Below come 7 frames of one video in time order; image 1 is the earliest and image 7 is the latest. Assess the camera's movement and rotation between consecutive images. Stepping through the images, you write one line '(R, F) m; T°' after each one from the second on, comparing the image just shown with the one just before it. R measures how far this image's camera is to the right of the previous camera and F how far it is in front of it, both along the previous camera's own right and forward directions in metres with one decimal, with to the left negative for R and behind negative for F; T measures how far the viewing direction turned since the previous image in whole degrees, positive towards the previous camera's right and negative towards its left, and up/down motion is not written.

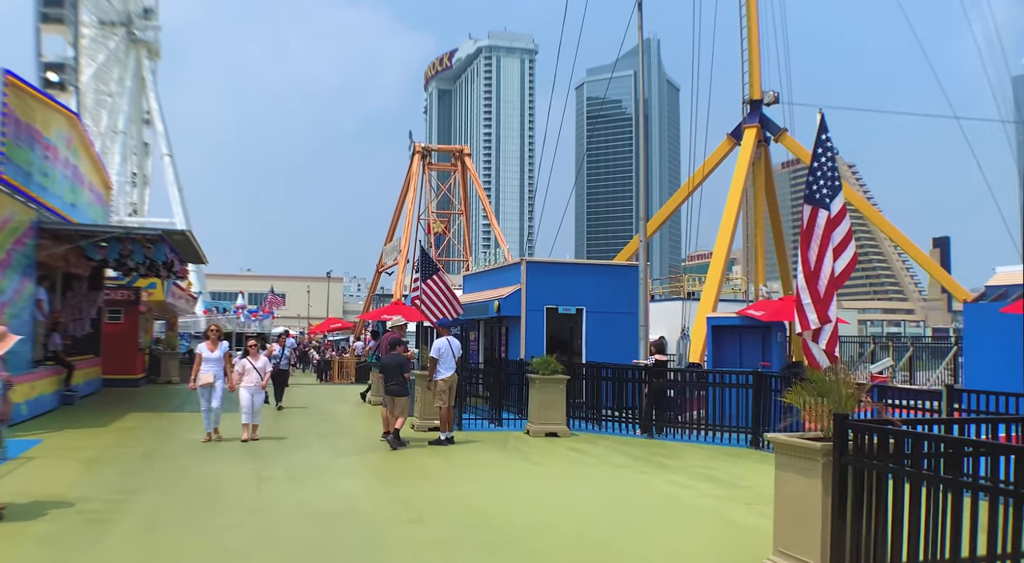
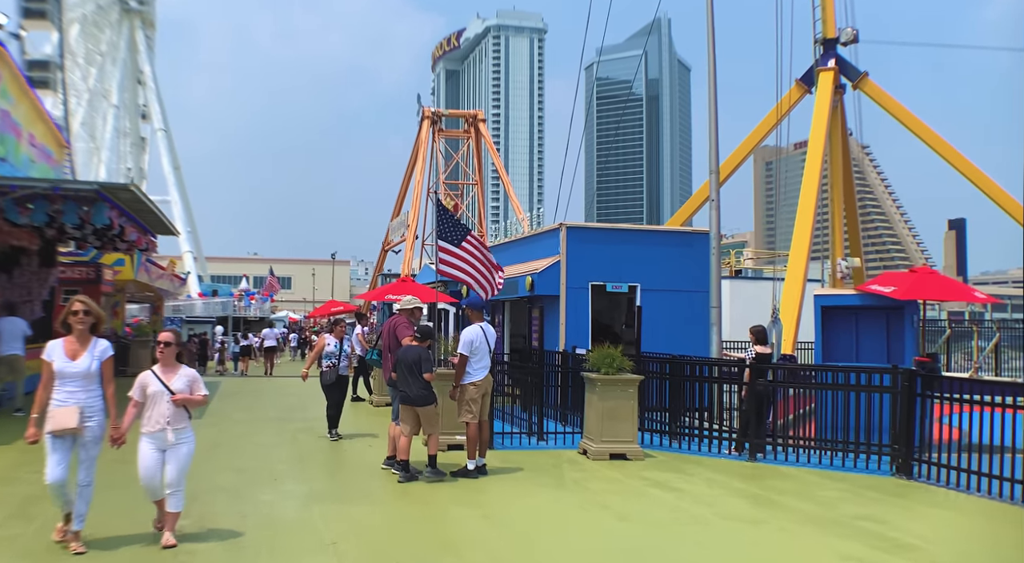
(-0.5, +3.3) m; -1°
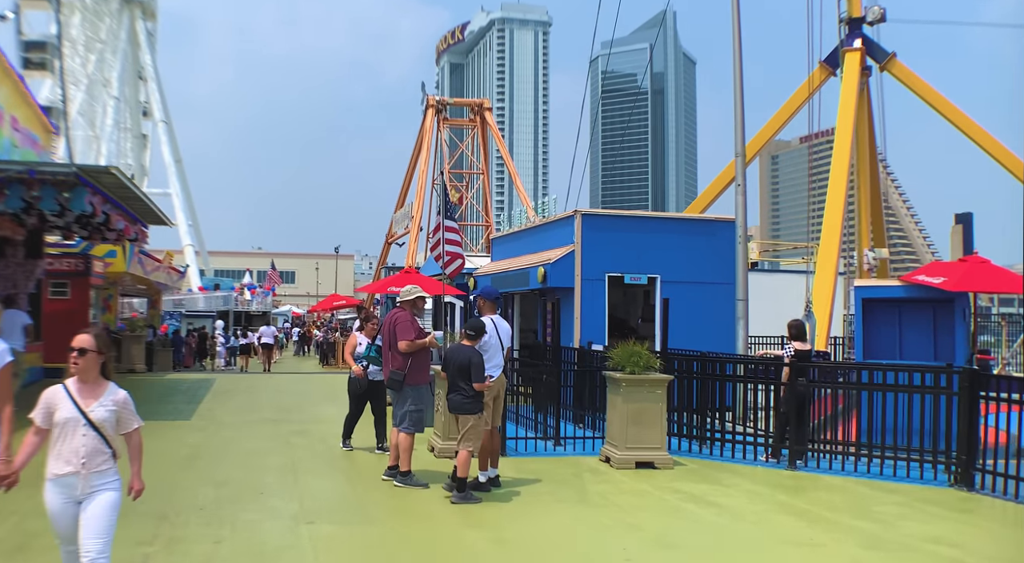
(-0.1, +0.9) m; 0°
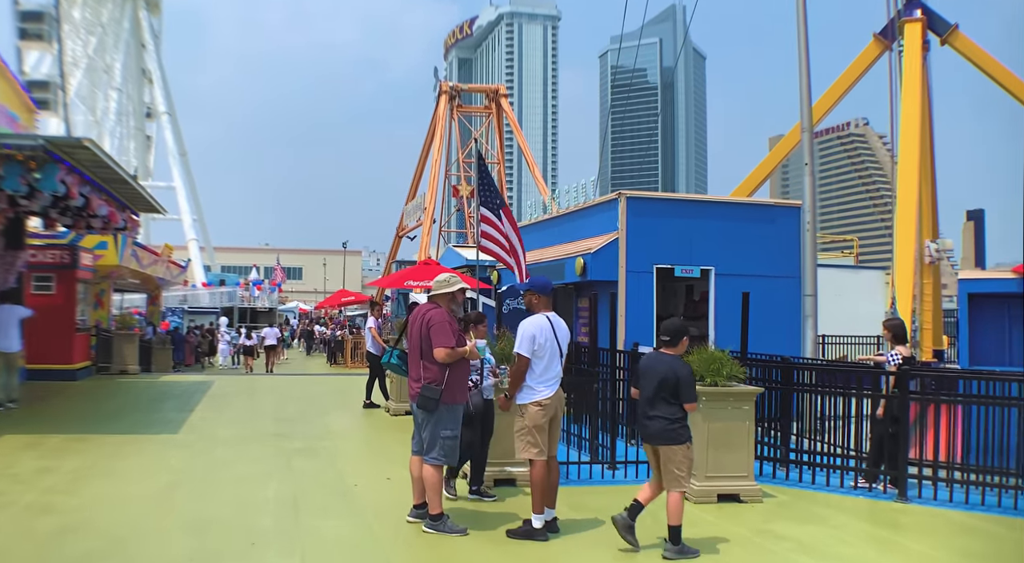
(-0.4, +1.5) m; -1°
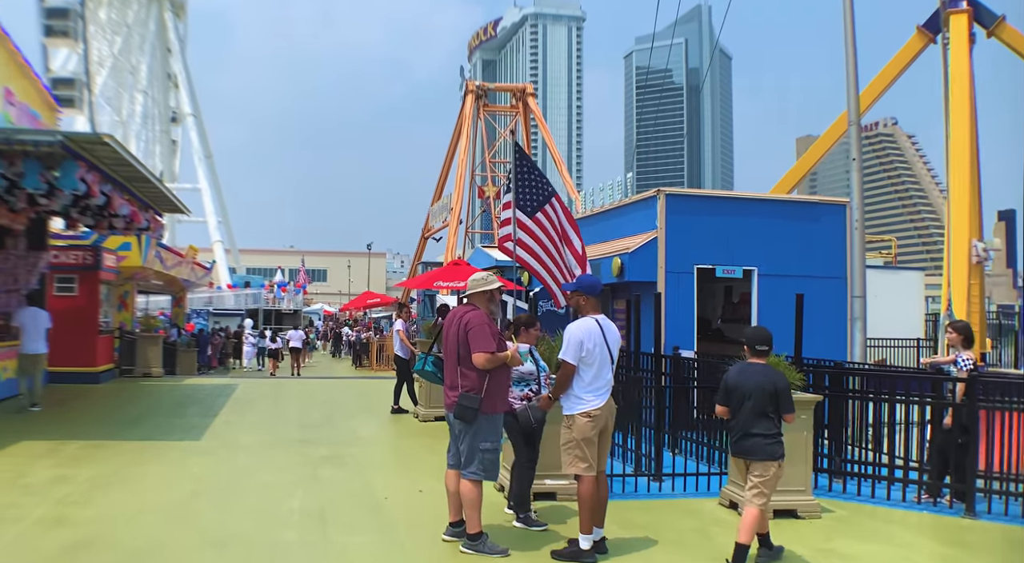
(-0.1, +0.5) m; -2°
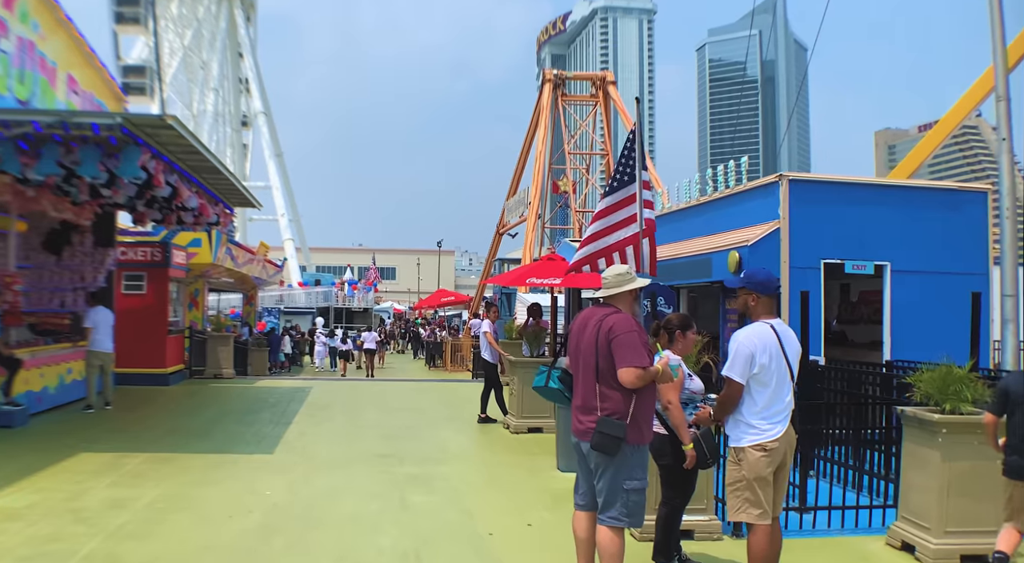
(-0.4, +1.2) m; -5°
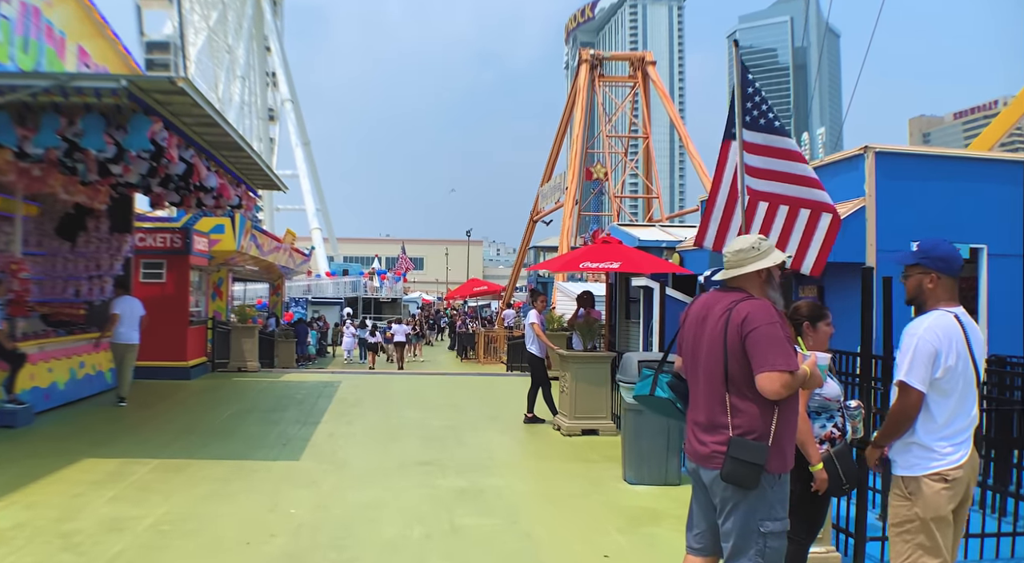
(-0.3, +1.0) m; -2°
